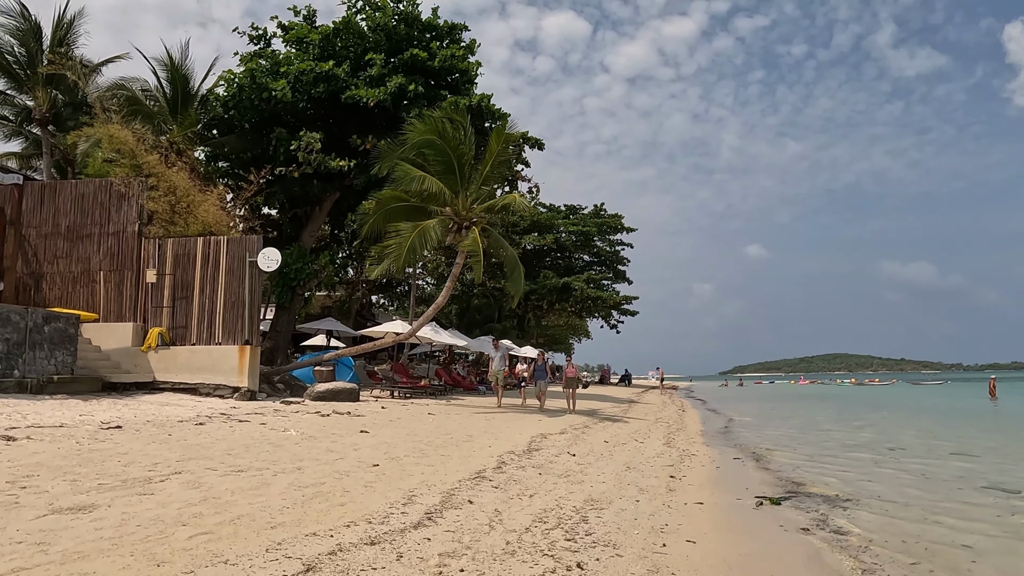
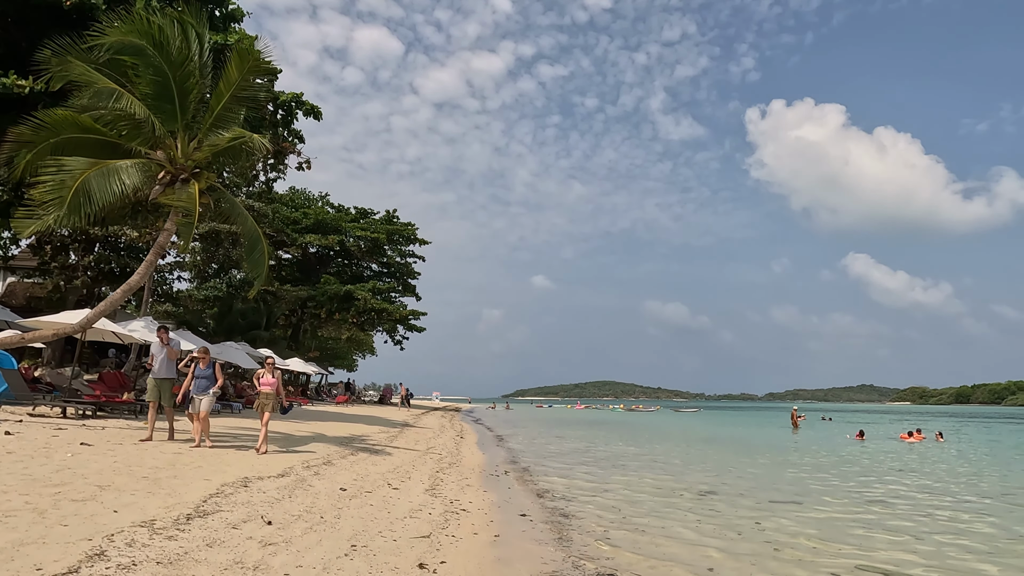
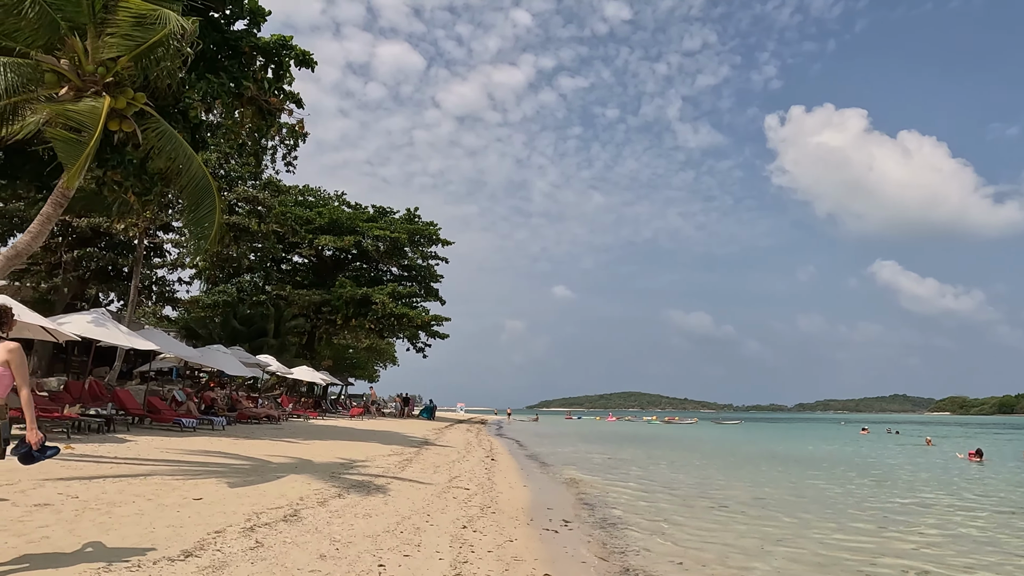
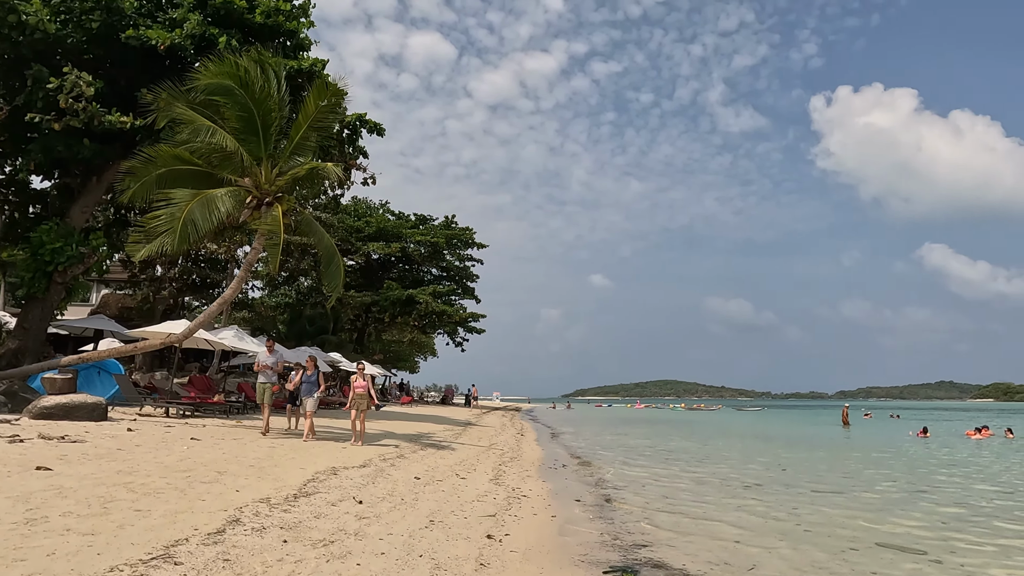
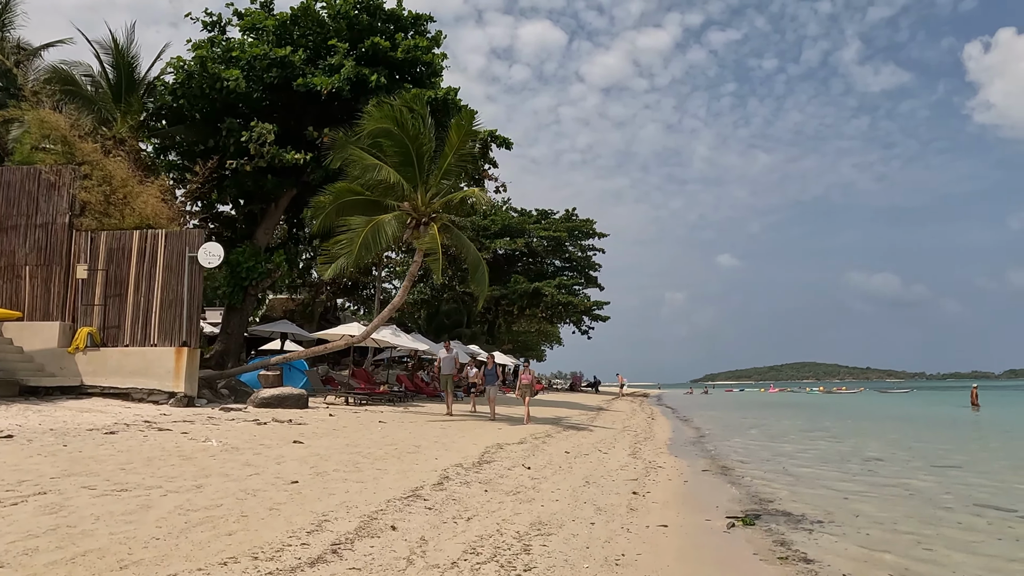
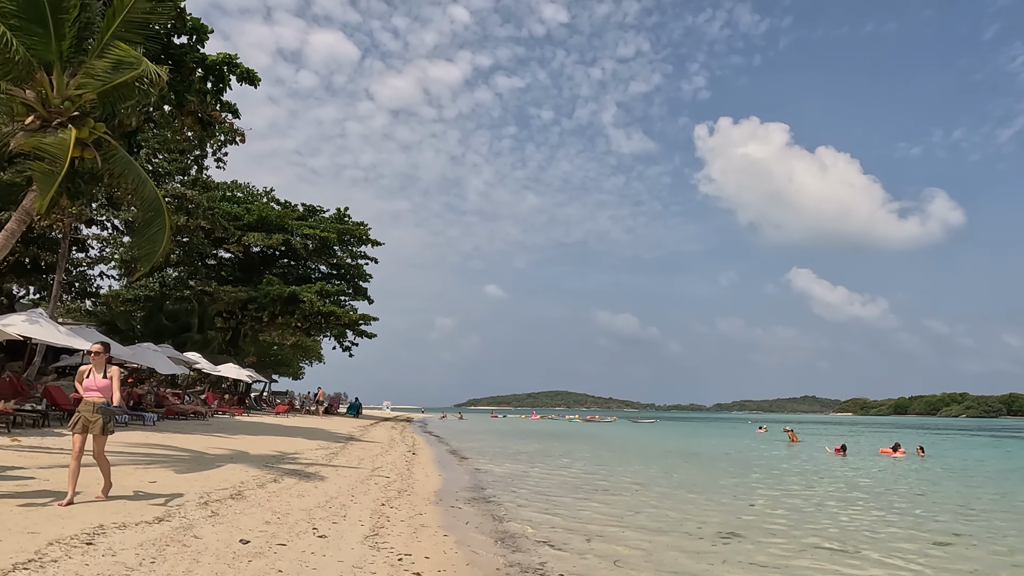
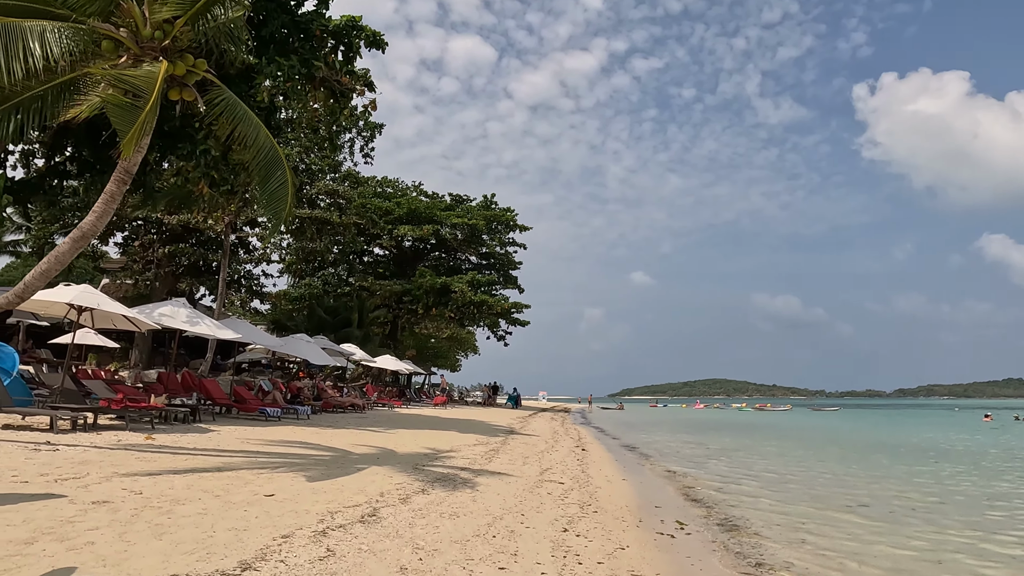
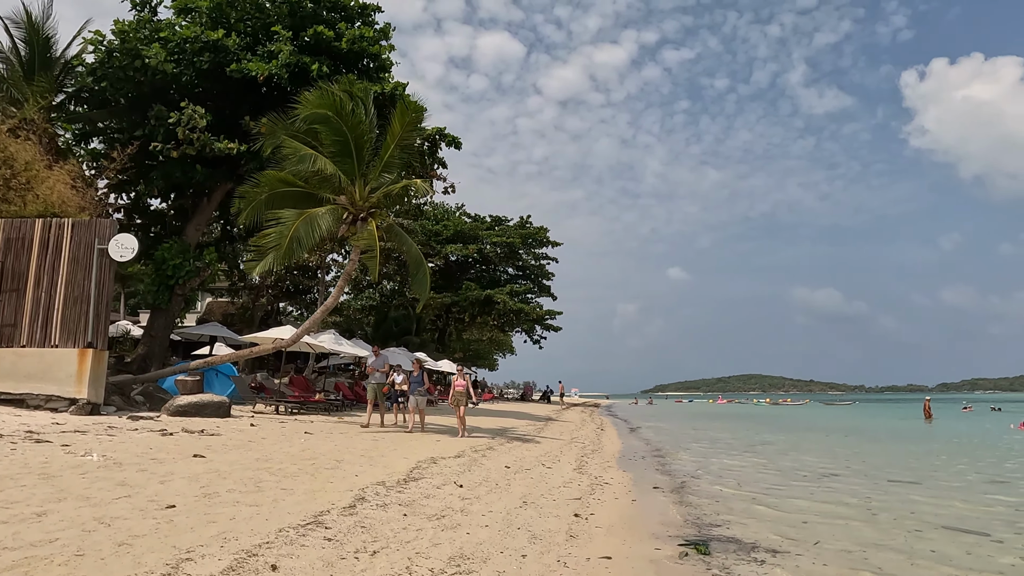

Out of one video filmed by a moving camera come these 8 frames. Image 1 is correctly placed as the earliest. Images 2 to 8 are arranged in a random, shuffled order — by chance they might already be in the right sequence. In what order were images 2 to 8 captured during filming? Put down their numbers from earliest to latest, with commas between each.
5, 8, 4, 2, 6, 3, 7
